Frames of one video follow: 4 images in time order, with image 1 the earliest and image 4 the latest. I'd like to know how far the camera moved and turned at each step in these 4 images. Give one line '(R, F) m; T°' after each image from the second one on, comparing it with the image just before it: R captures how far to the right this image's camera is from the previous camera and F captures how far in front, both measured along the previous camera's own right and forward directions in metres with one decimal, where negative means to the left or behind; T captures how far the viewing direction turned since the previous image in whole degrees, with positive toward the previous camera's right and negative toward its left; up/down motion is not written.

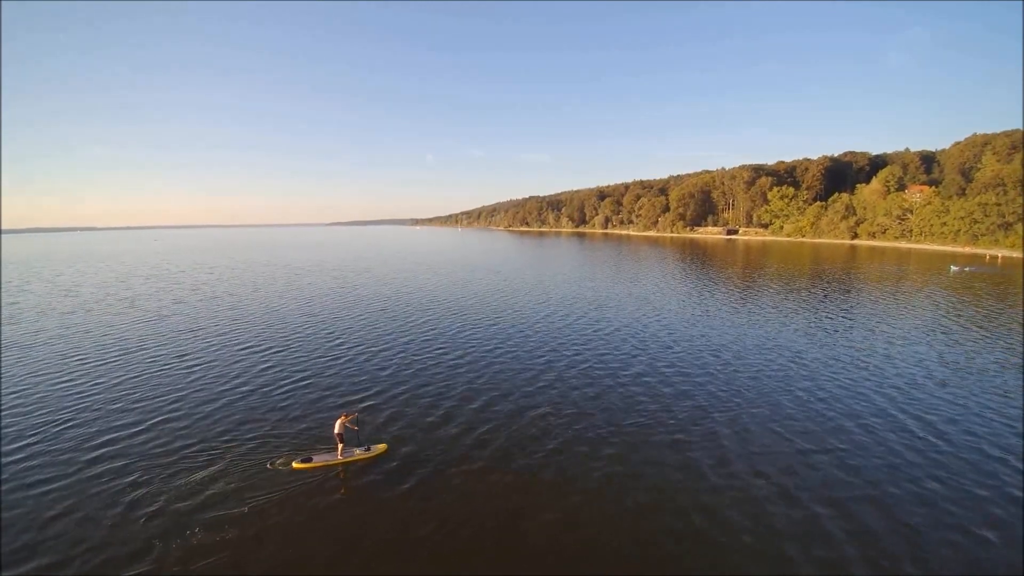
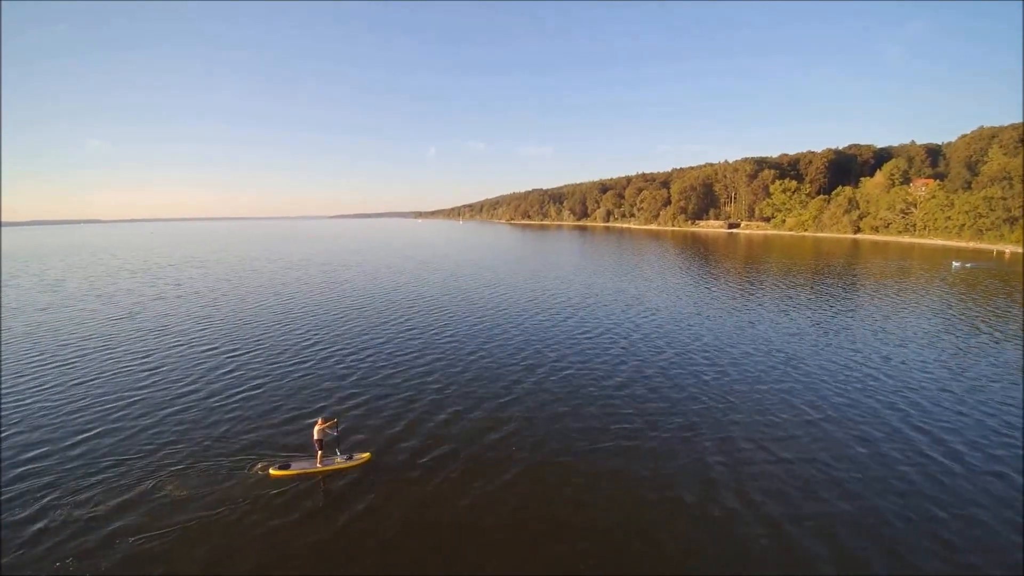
(+0.6, +0.6) m; 0°
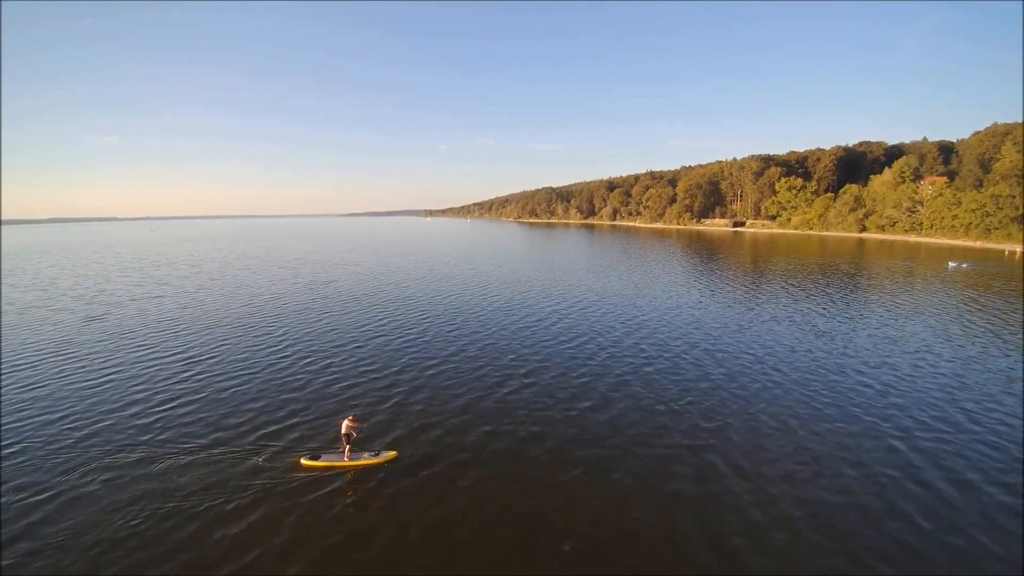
(+1.1, +0.3) m; -1°
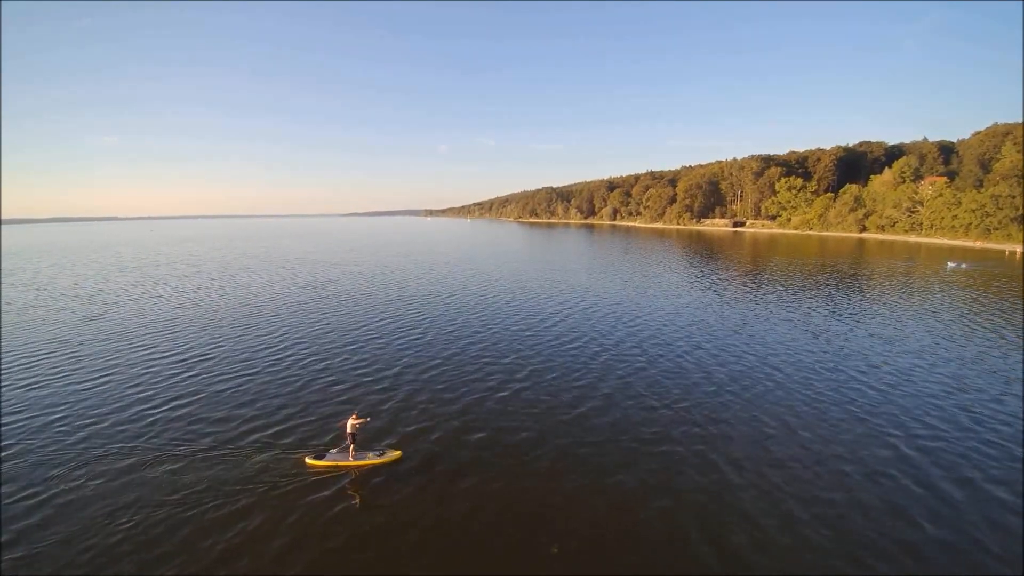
(0.0, 0.0) m; 0°
